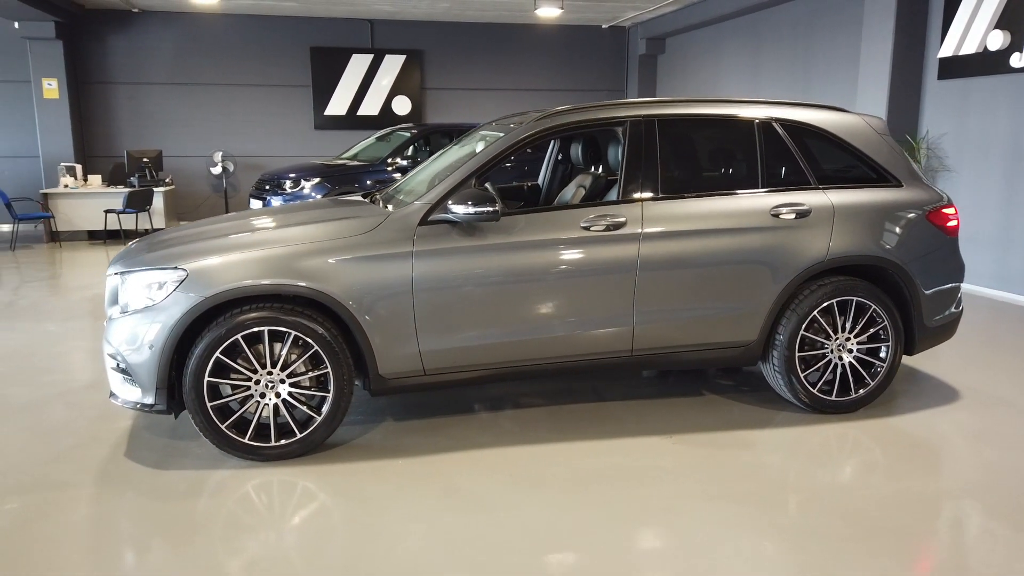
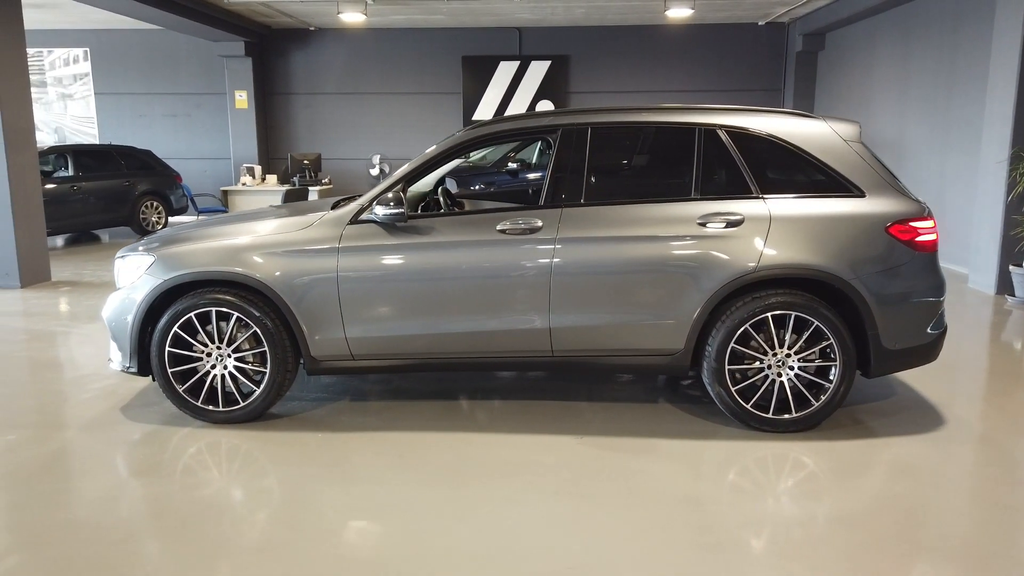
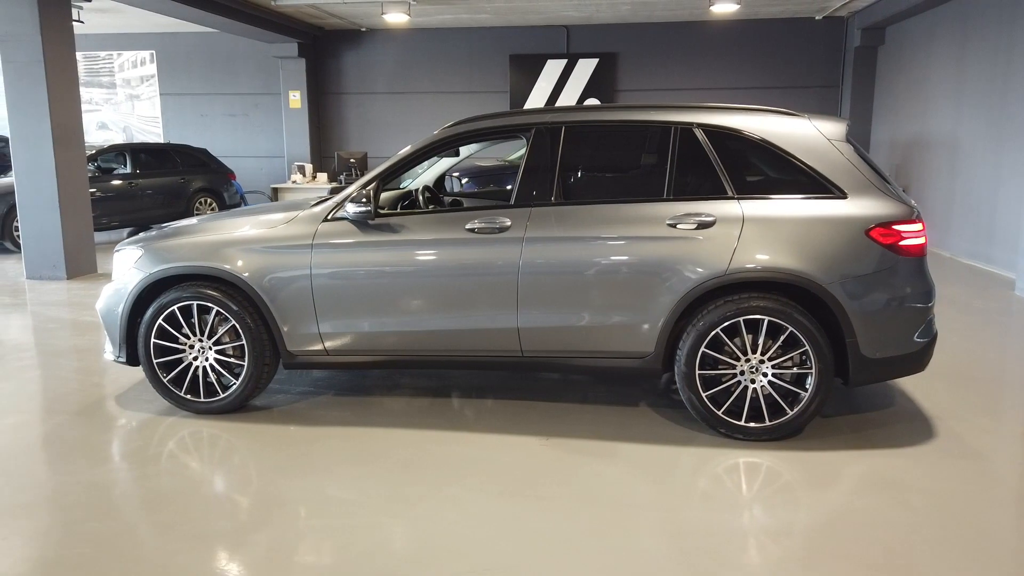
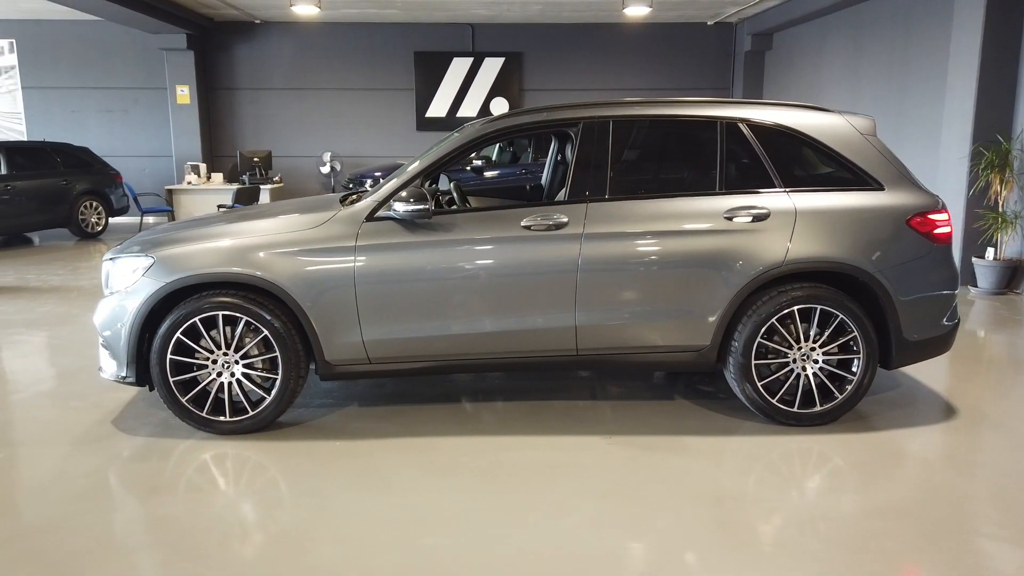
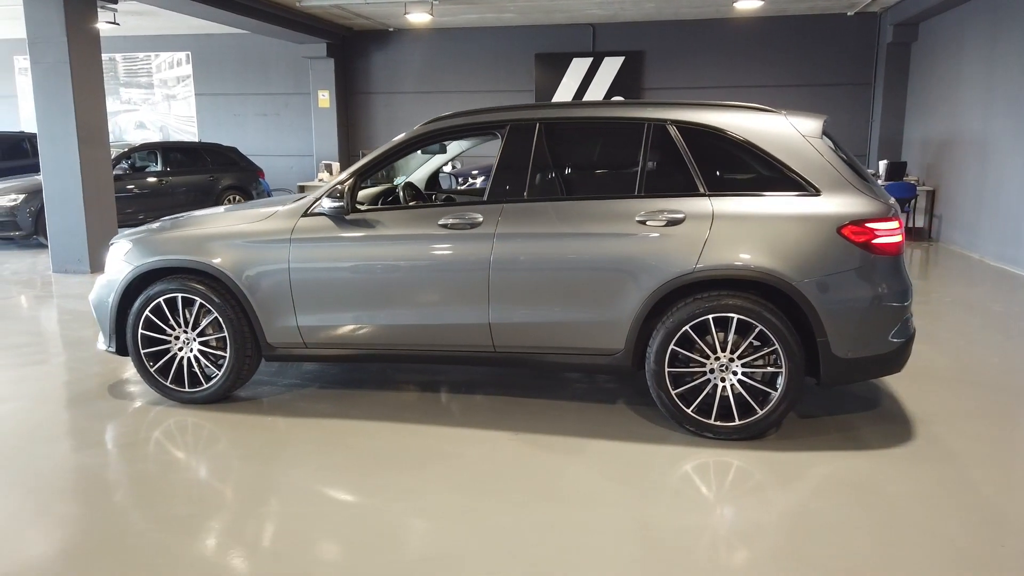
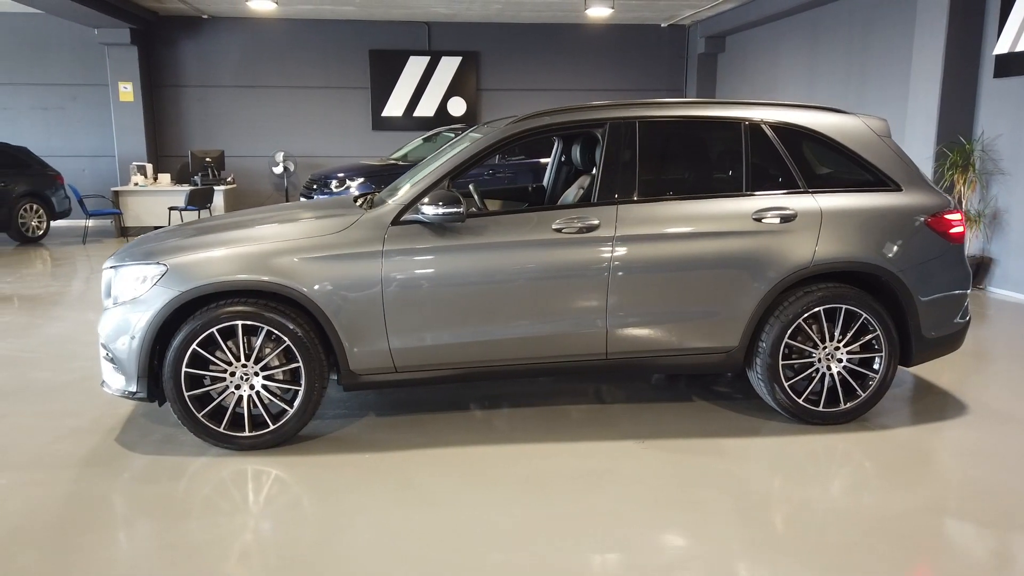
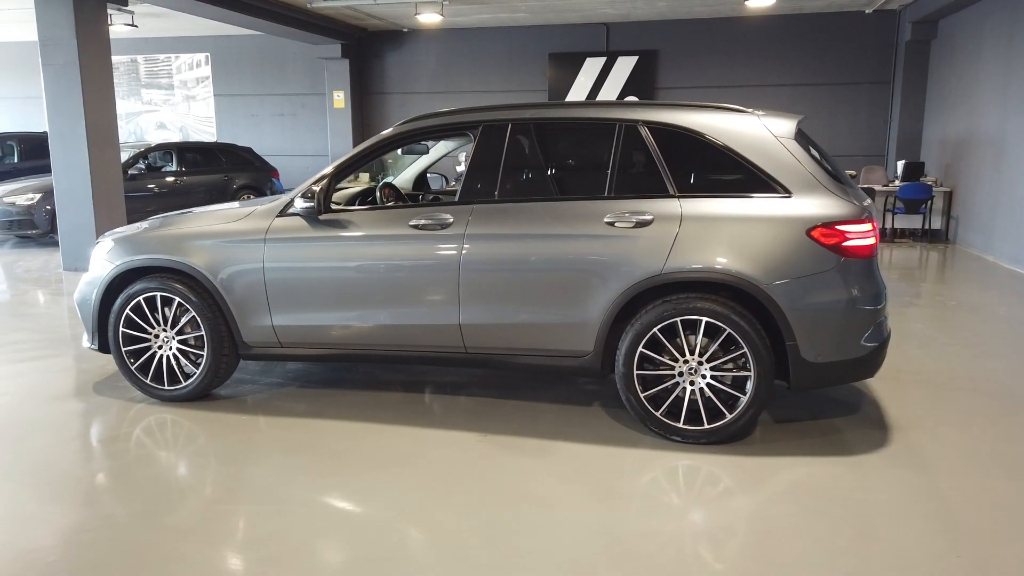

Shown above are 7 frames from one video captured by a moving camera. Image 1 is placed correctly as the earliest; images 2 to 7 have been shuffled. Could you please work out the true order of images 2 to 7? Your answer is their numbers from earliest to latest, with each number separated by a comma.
6, 4, 2, 3, 5, 7
